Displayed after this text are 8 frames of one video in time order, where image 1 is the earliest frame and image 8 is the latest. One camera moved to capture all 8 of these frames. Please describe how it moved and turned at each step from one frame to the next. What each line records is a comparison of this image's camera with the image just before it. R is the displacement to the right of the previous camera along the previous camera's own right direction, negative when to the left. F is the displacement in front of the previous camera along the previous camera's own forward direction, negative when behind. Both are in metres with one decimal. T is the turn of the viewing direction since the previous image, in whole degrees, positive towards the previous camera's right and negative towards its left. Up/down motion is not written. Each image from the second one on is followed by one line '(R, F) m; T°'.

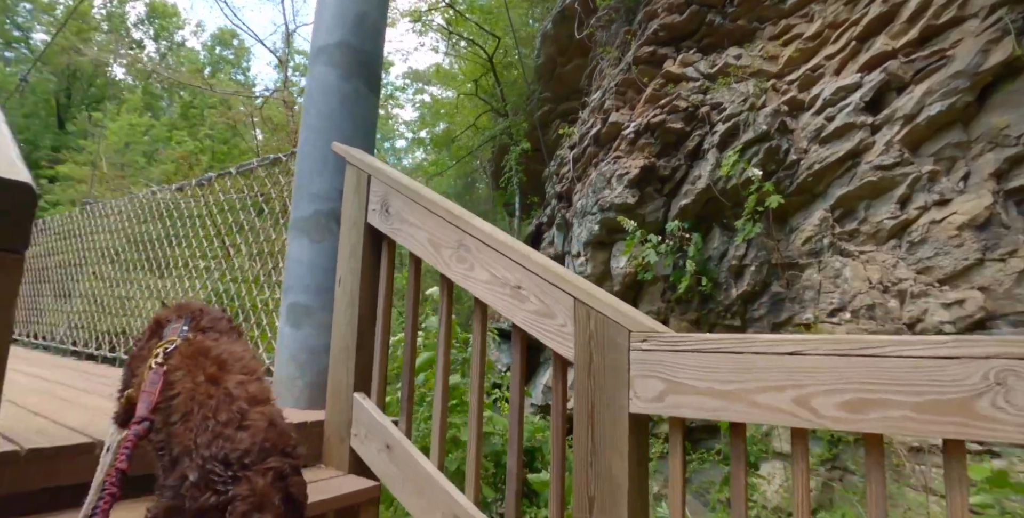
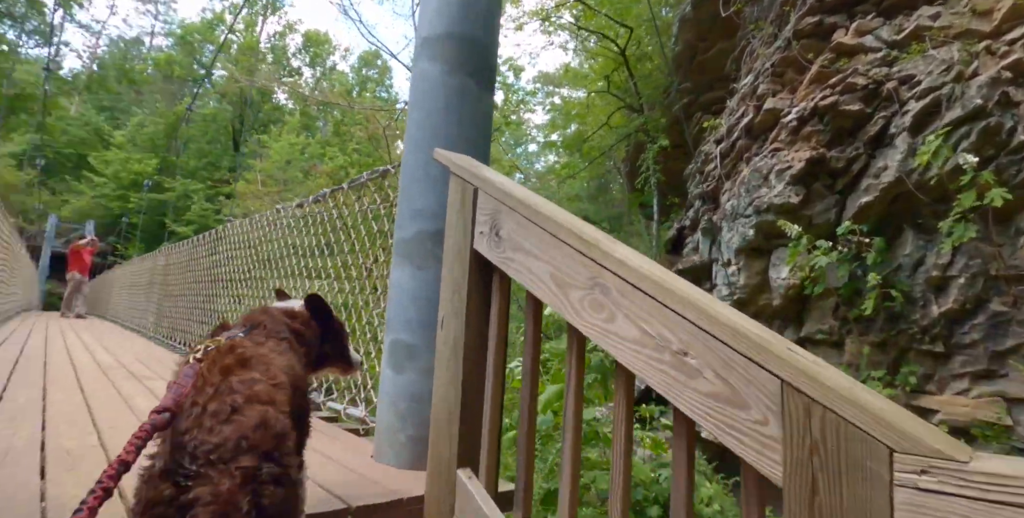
(0.0, +0.3) m; -14°
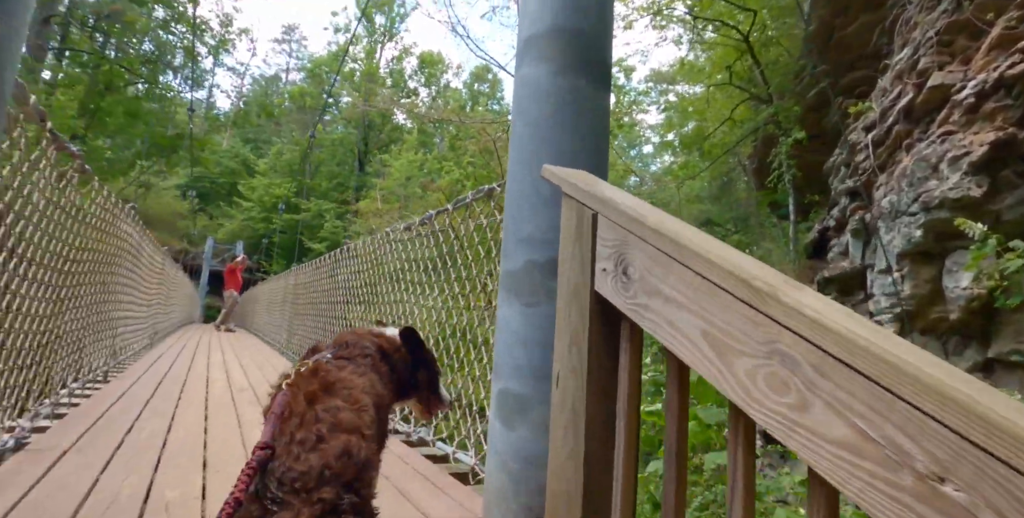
(0.0, +0.2) m; -12°
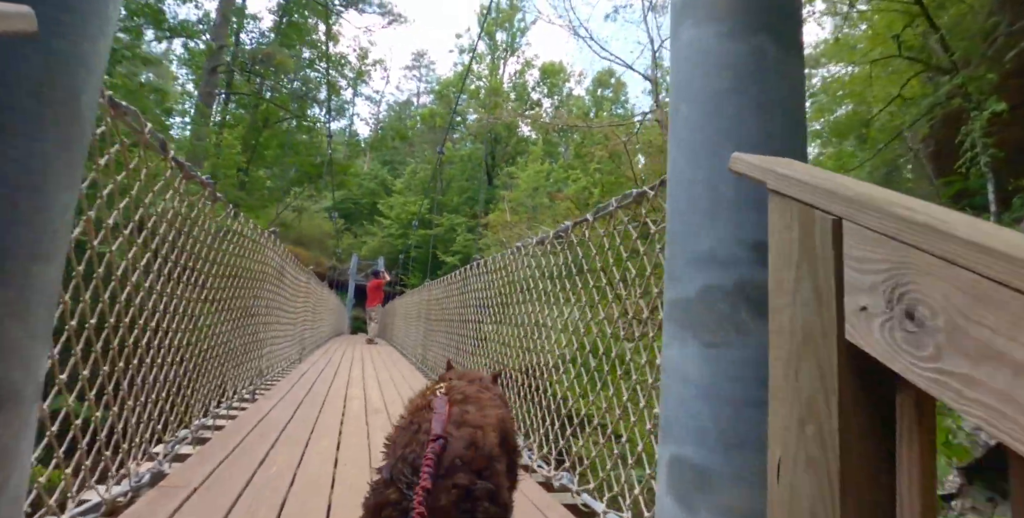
(0.0, +0.2) m; -13°
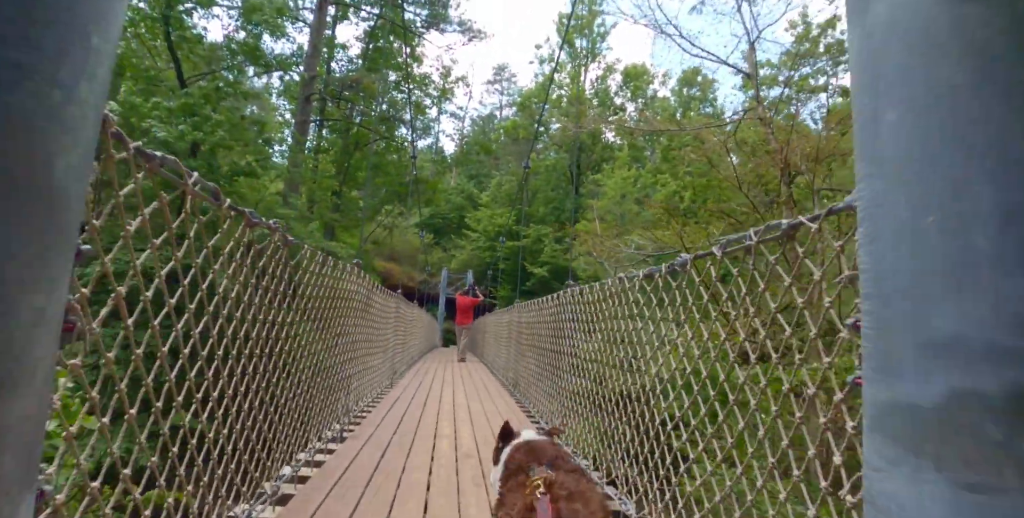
(0.0, +0.2) m; -9°
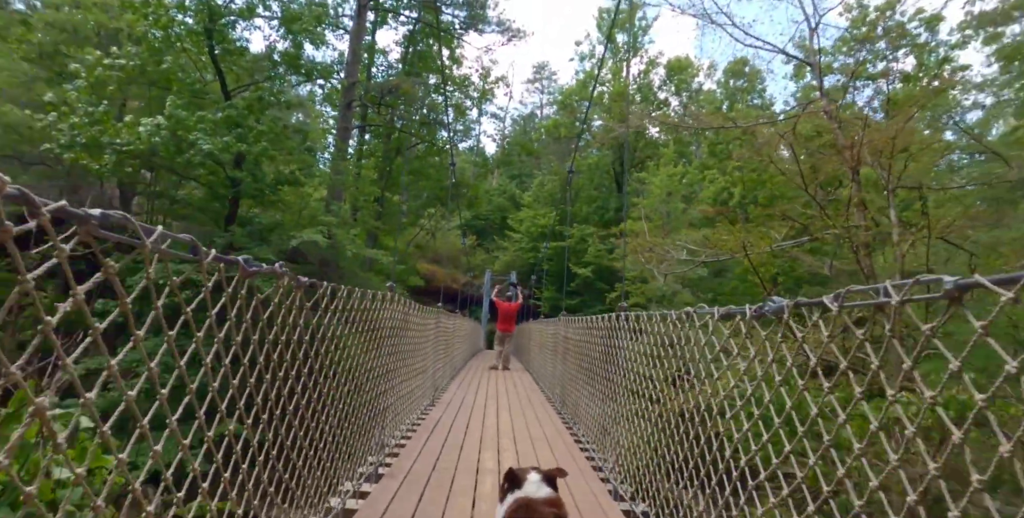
(0.0, +0.2) m; -4°
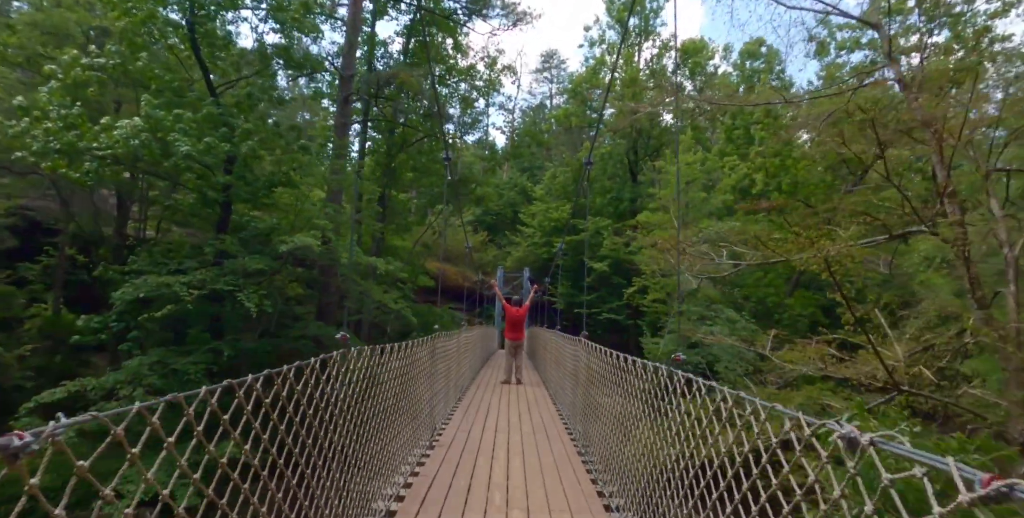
(0.0, +0.5) m; -1°
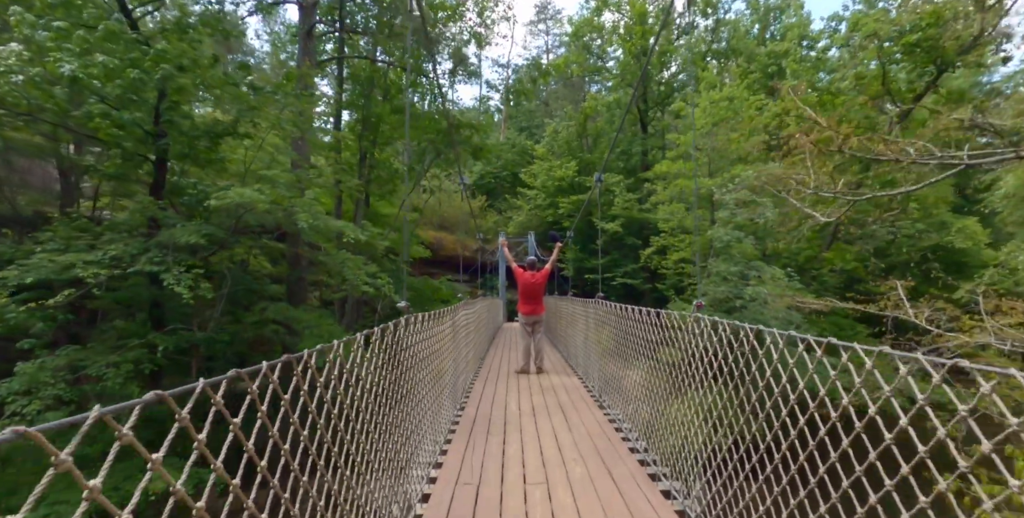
(-0.1, +1.2) m; 0°
